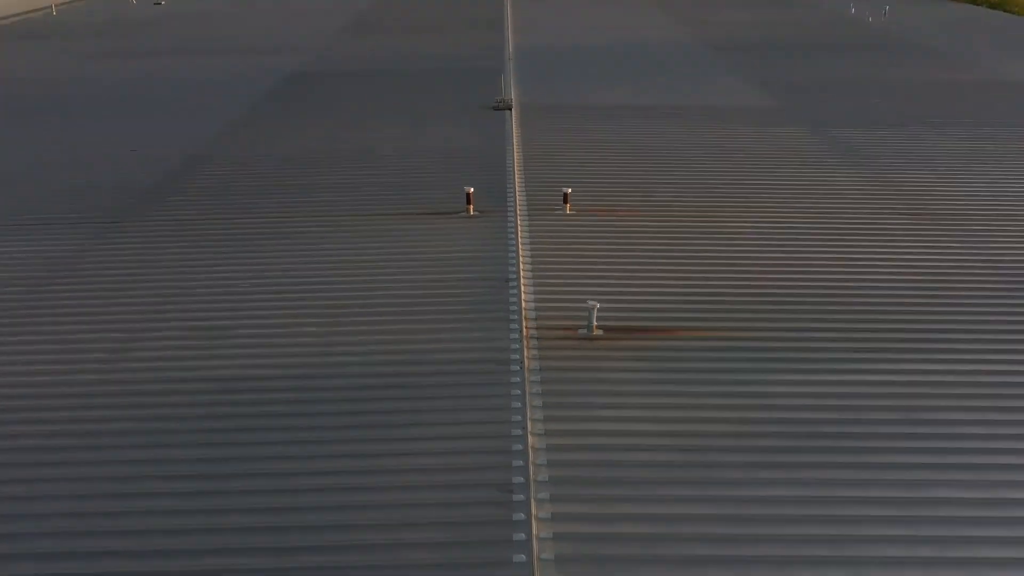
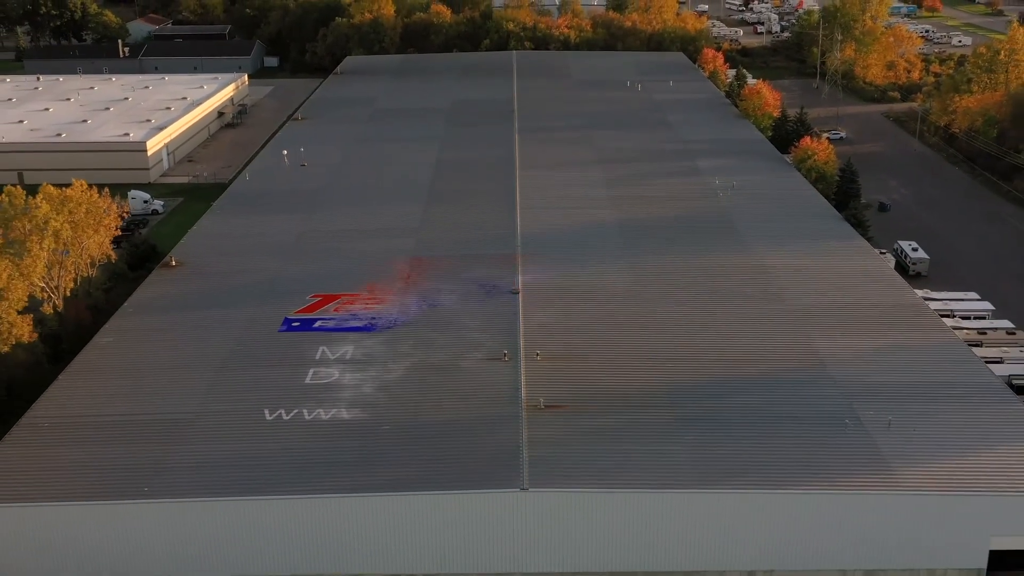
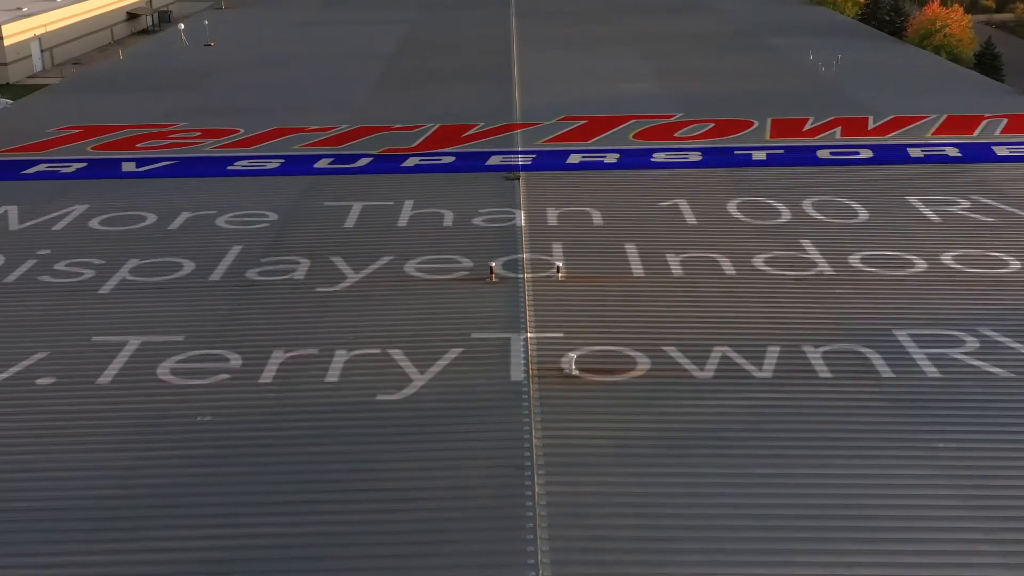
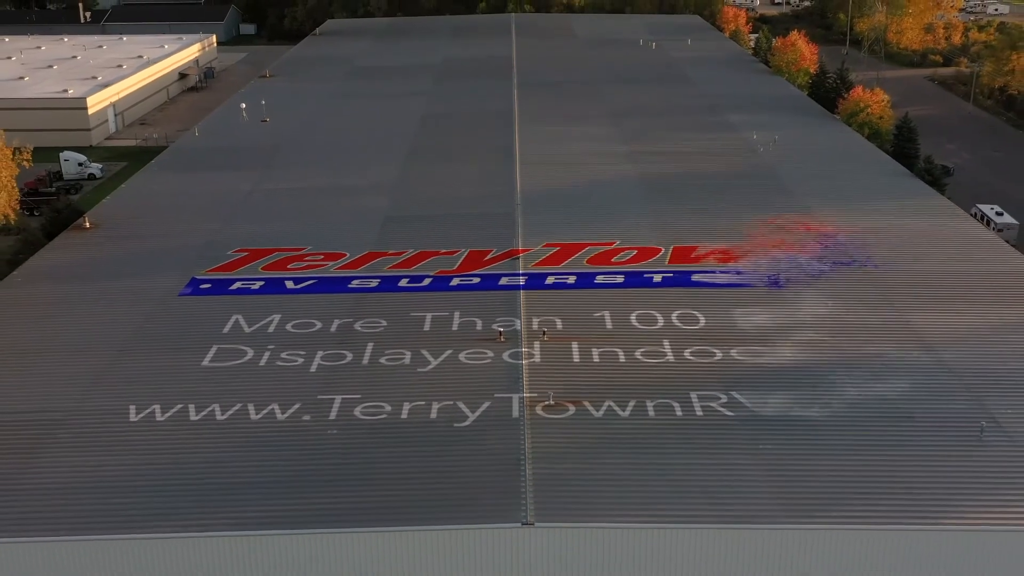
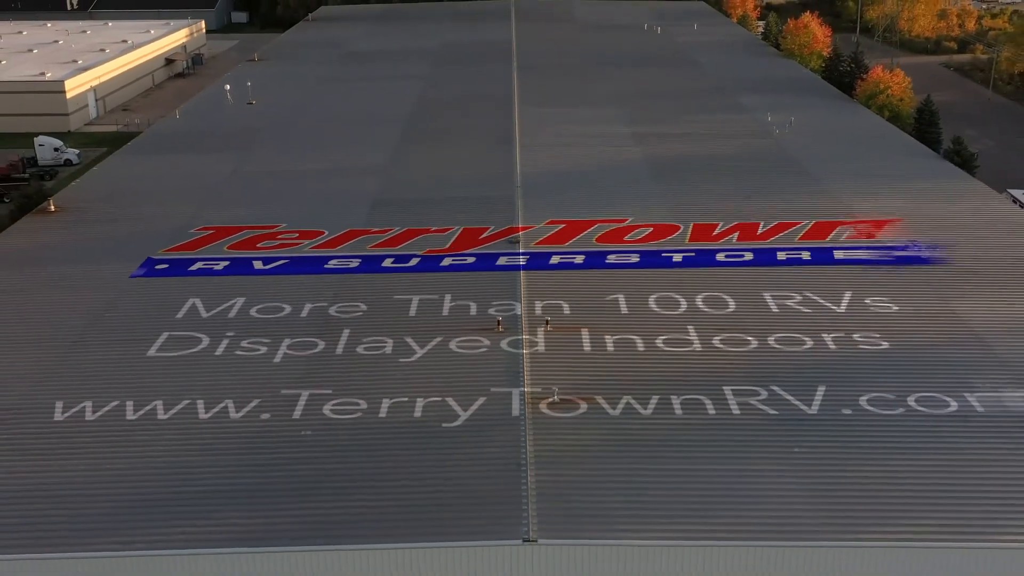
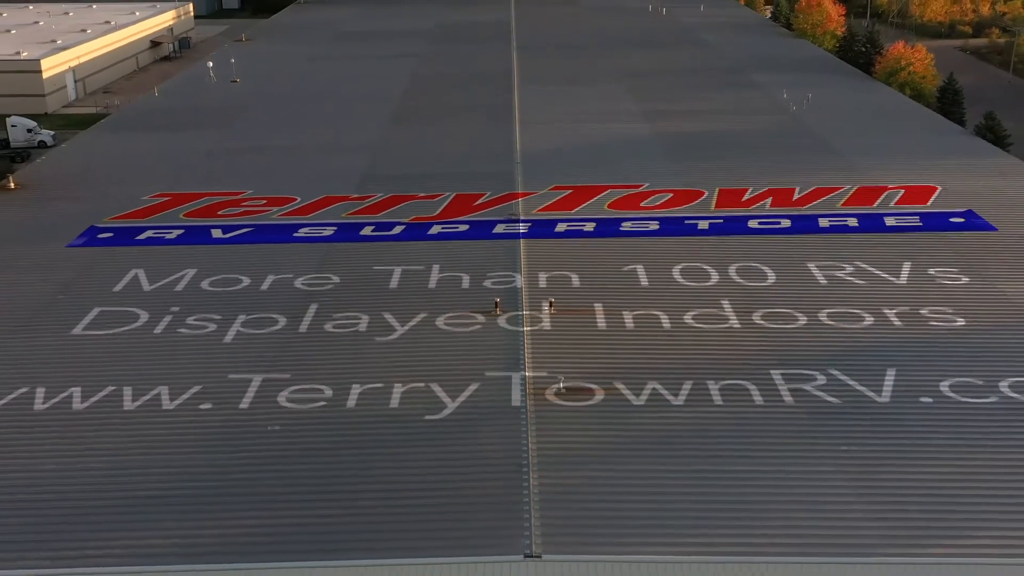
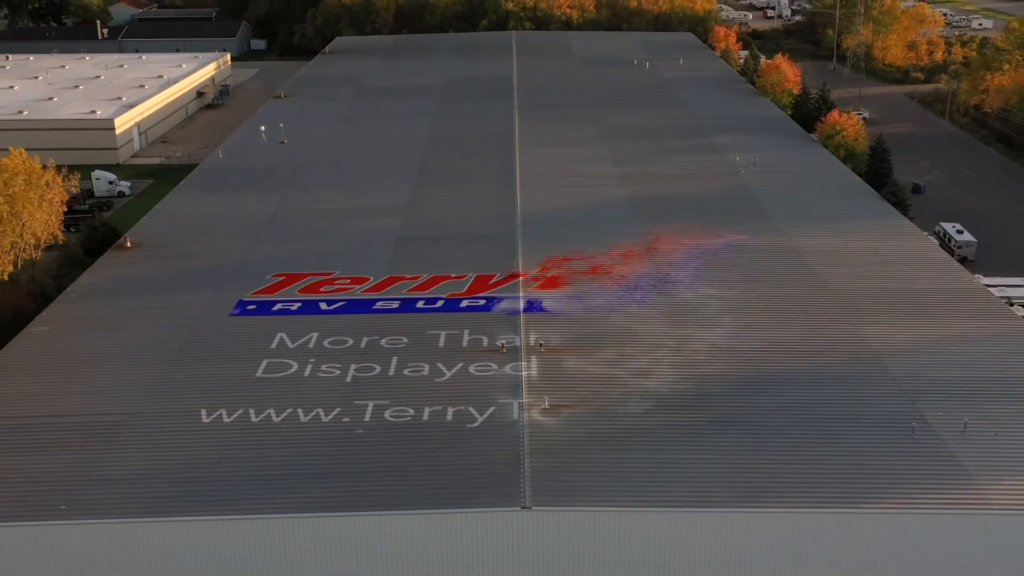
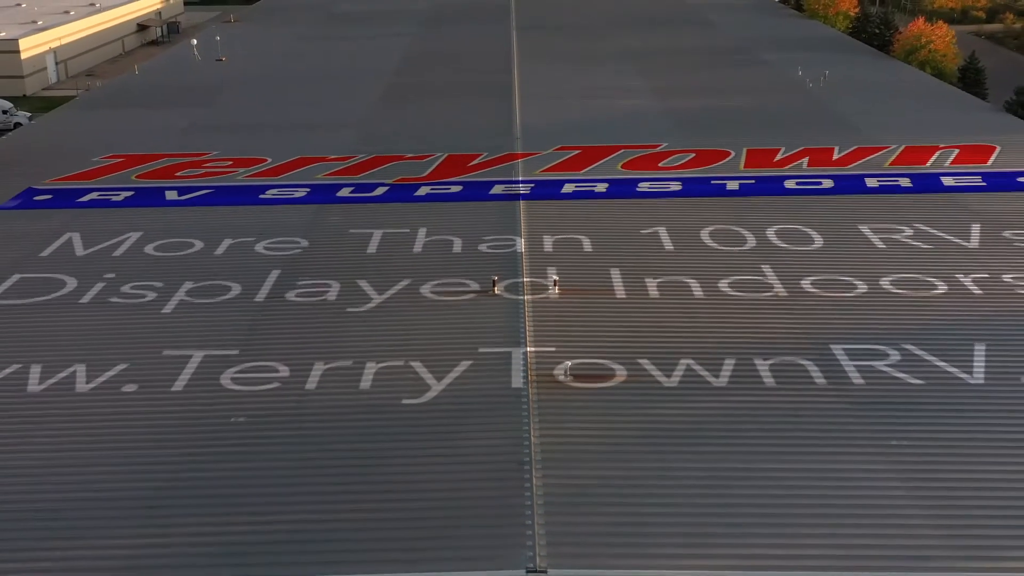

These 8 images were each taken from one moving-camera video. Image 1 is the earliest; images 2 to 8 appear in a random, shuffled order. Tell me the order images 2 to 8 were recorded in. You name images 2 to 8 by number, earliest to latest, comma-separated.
3, 8, 6, 5, 4, 7, 2
